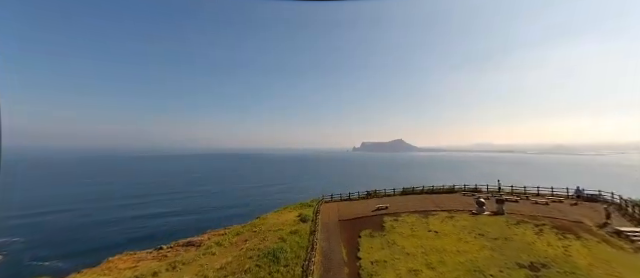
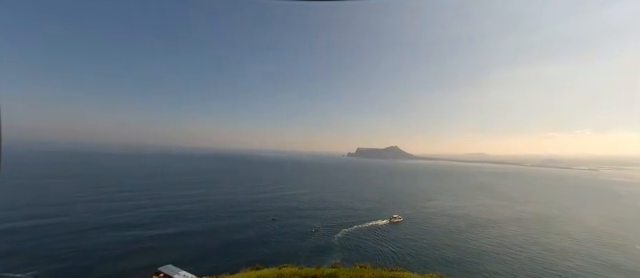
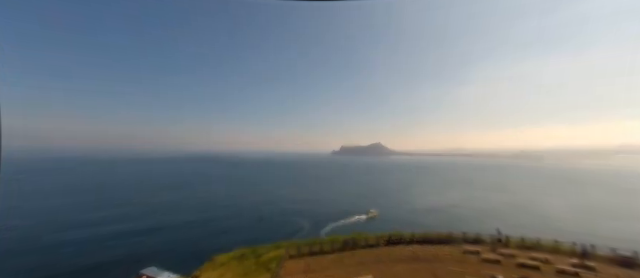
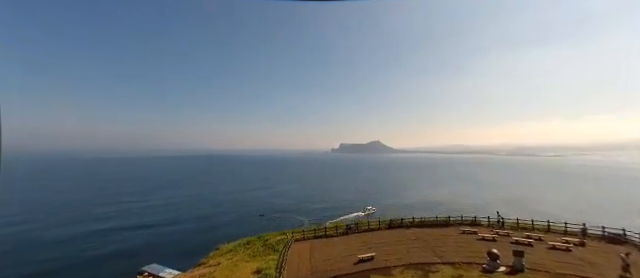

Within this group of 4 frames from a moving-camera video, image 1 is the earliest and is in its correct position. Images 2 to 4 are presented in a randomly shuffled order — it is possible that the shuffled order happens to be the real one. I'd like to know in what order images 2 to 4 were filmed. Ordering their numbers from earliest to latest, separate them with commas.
4, 3, 2
